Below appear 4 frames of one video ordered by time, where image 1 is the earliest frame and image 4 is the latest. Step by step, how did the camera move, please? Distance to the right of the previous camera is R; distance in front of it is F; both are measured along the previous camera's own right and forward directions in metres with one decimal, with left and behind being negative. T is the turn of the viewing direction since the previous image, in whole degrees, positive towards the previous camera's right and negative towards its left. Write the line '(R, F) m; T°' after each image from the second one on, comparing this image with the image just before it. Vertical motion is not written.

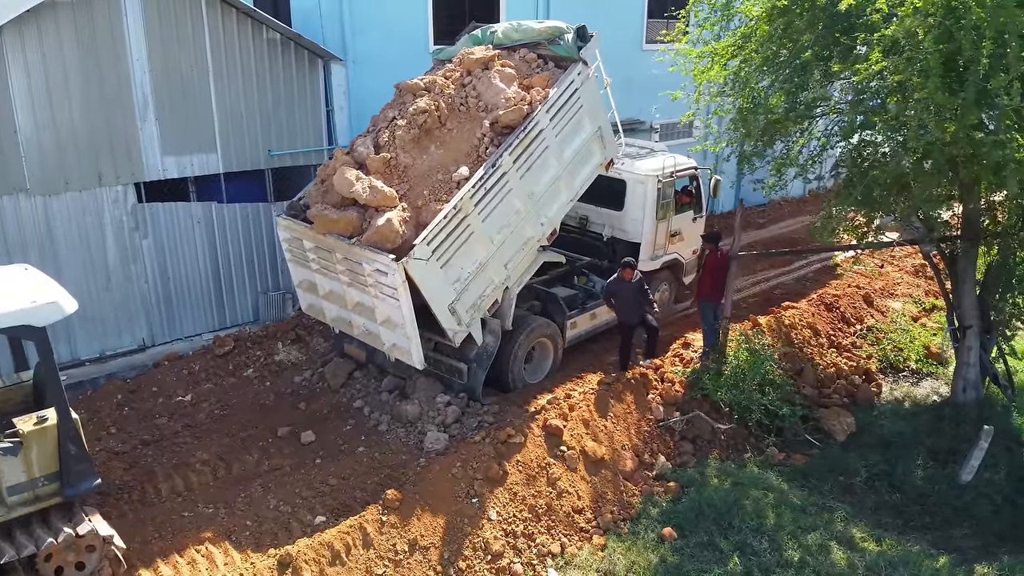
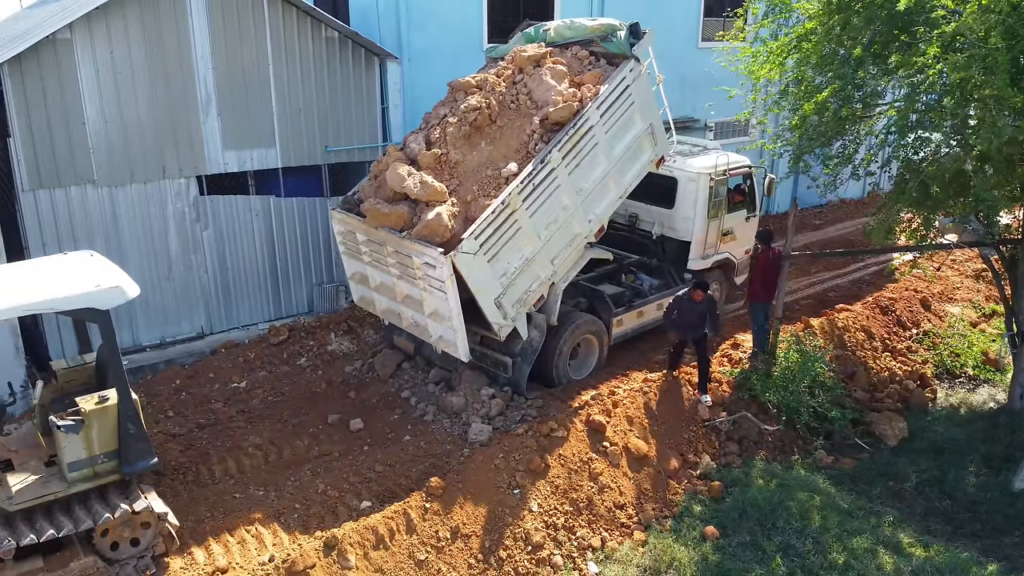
(0.0, -0.1) m; -4°
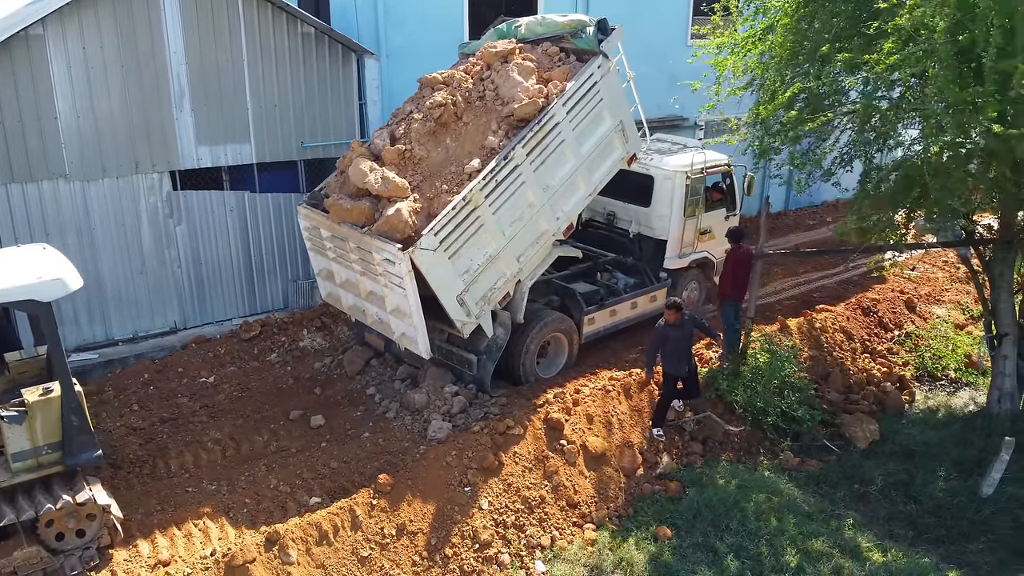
(+0.5, 0.0) m; -1°
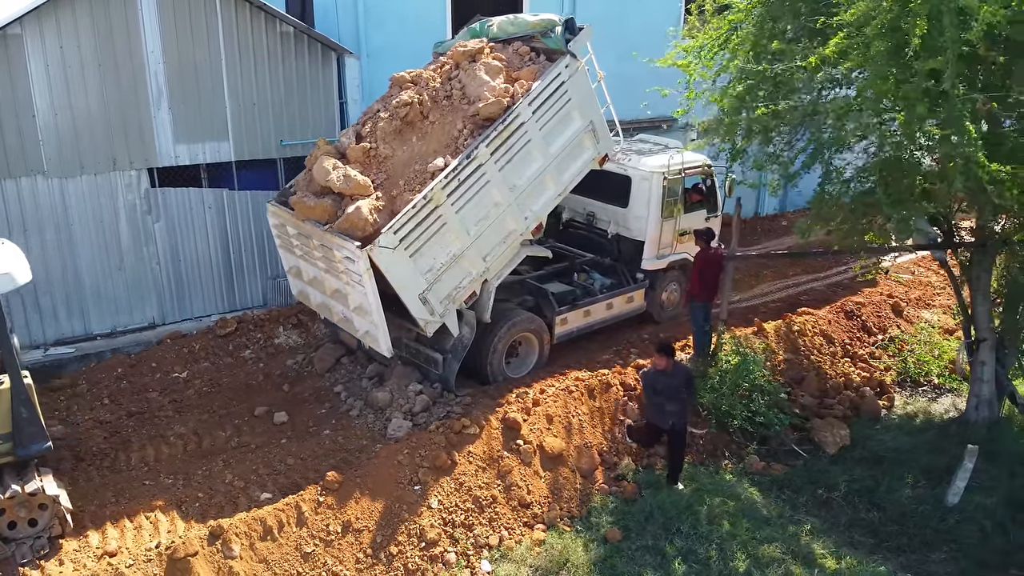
(+0.5, 0.0) m; -1°
